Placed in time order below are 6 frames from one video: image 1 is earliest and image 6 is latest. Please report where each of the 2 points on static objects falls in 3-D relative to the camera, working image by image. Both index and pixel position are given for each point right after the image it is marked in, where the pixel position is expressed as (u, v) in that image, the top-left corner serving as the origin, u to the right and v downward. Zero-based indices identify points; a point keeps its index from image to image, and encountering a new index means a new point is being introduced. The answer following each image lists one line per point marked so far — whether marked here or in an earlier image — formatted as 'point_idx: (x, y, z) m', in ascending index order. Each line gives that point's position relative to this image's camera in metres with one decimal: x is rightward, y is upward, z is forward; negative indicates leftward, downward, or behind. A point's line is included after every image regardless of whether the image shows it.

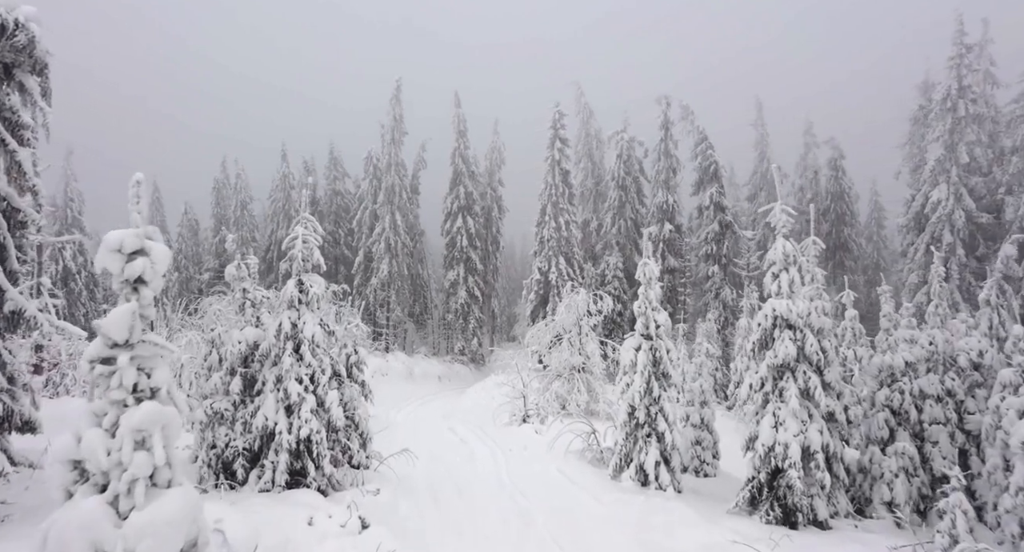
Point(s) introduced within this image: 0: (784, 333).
0: (+4.5, -1.0, +11.0) m
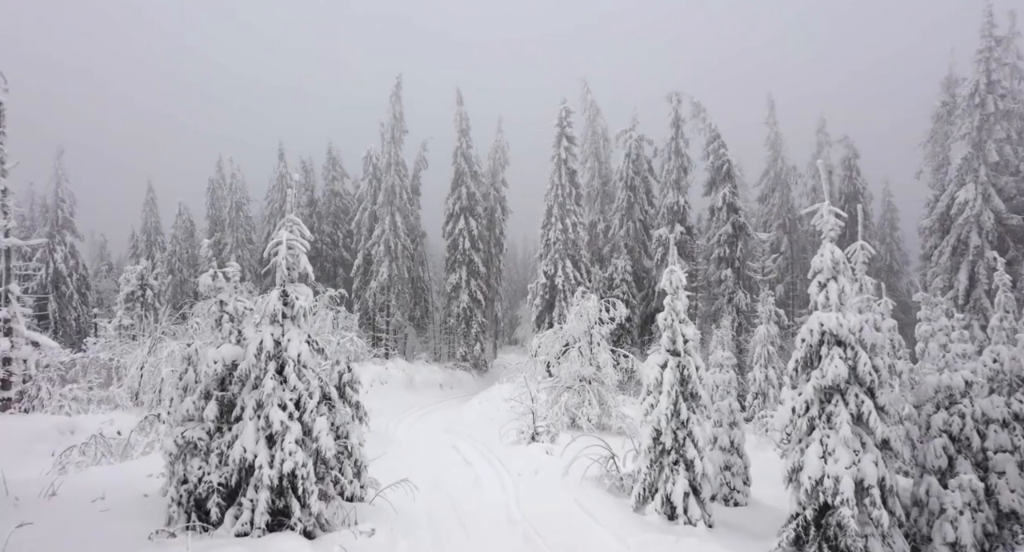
0: (+4.6, -1.1, +9.8) m
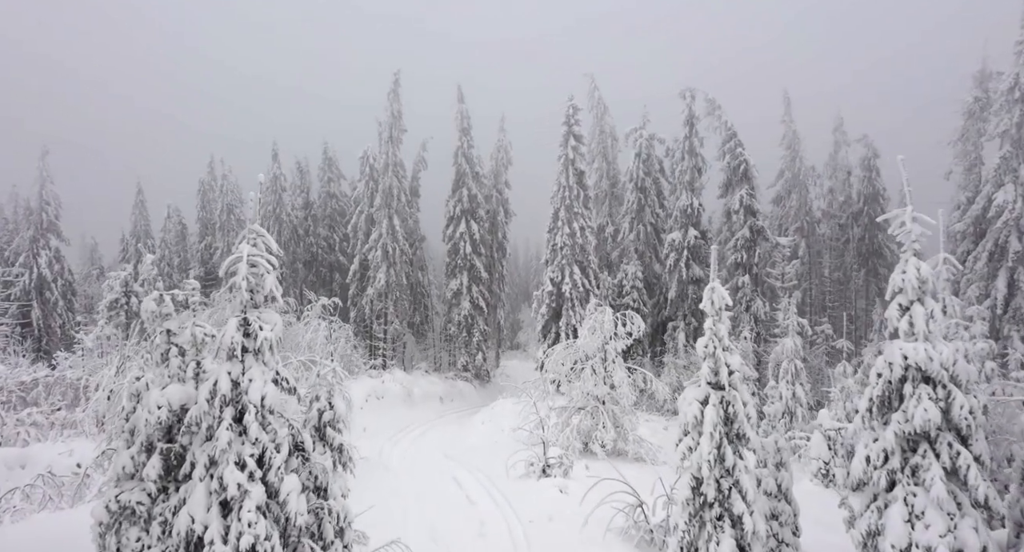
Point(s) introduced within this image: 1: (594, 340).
0: (+4.8, -1.3, +8.0) m
1: (+2.3, -1.8, +18.6) m
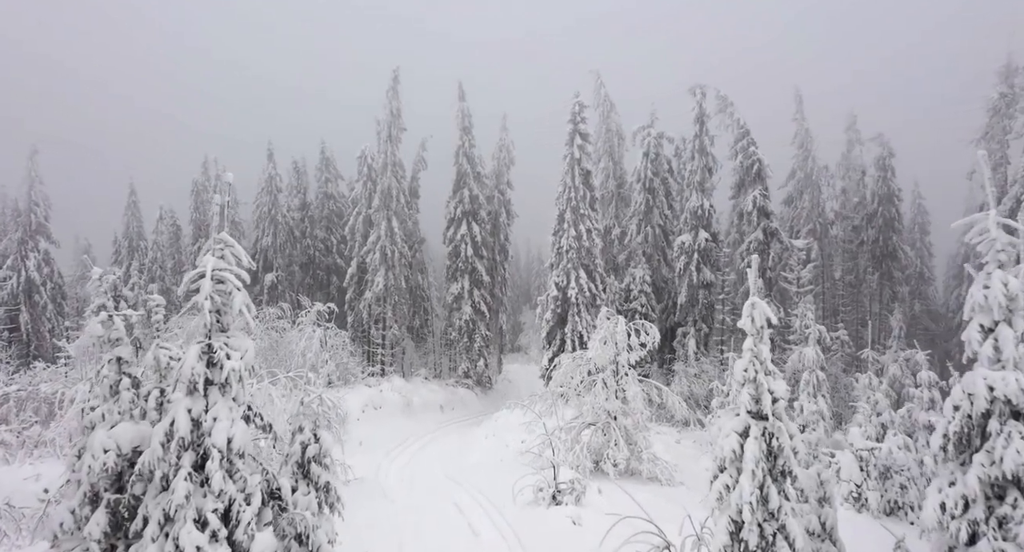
0: (+5.0, -1.5, +6.8) m
1: (+2.4, -2.0, +17.4) m
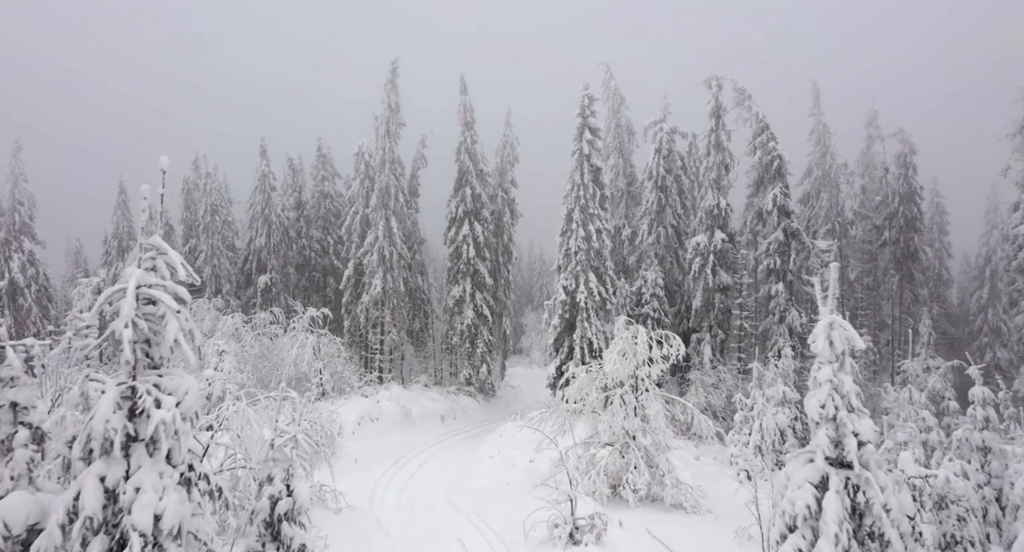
0: (+5.2, -1.6, +5.1) m
1: (+2.6, -2.1, +15.8) m
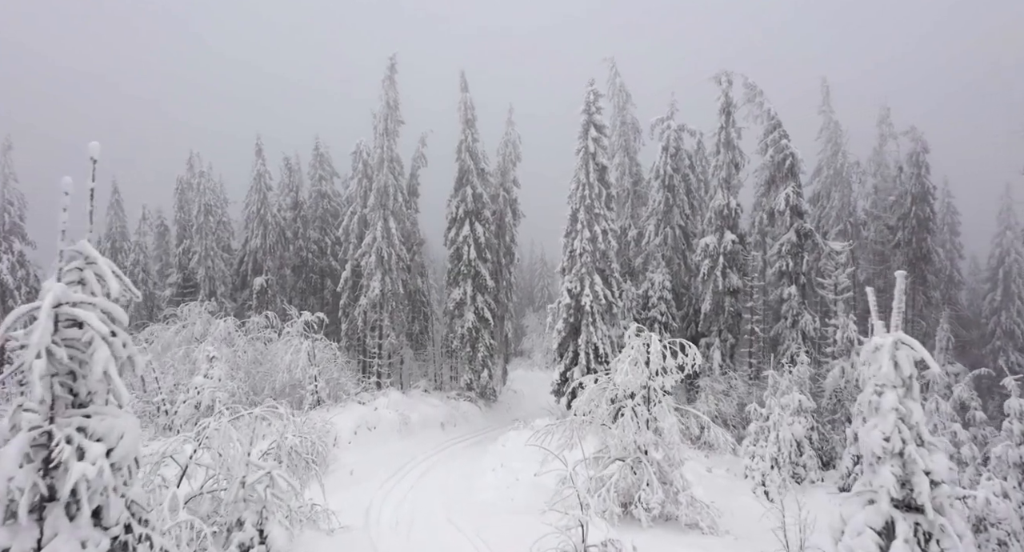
0: (+5.2, -1.7, +4.2) m
1: (+2.7, -2.2, +14.8) m
